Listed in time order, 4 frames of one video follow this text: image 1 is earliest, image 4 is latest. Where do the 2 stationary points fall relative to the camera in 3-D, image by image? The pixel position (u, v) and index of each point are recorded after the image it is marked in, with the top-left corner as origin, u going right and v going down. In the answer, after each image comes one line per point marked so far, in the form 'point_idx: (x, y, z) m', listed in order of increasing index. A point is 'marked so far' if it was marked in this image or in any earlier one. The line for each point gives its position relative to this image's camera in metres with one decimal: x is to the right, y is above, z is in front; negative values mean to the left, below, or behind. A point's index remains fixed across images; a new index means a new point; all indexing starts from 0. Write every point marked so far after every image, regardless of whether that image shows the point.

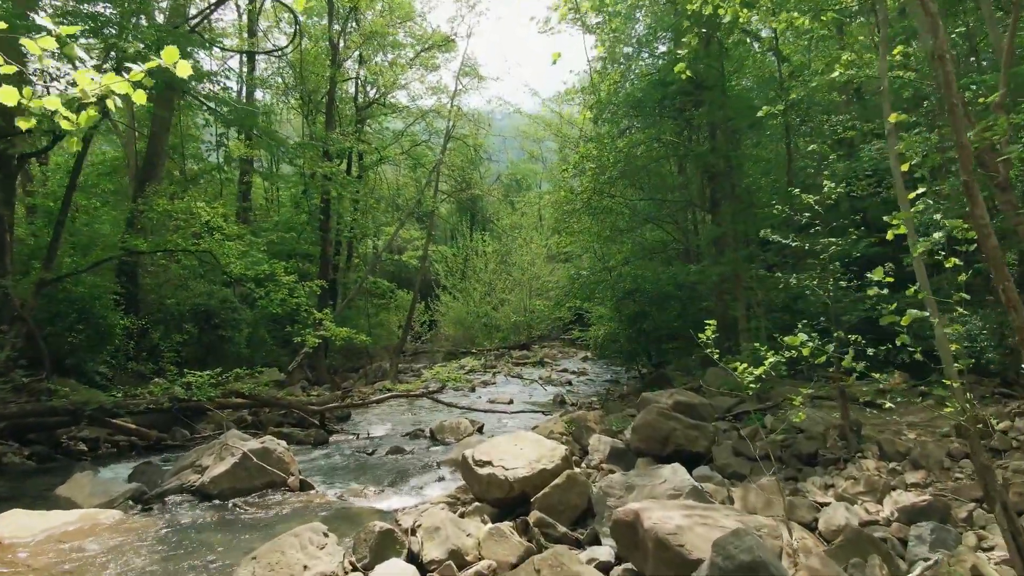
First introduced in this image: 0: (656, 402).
0: (+2.0, -1.6, +8.0) m
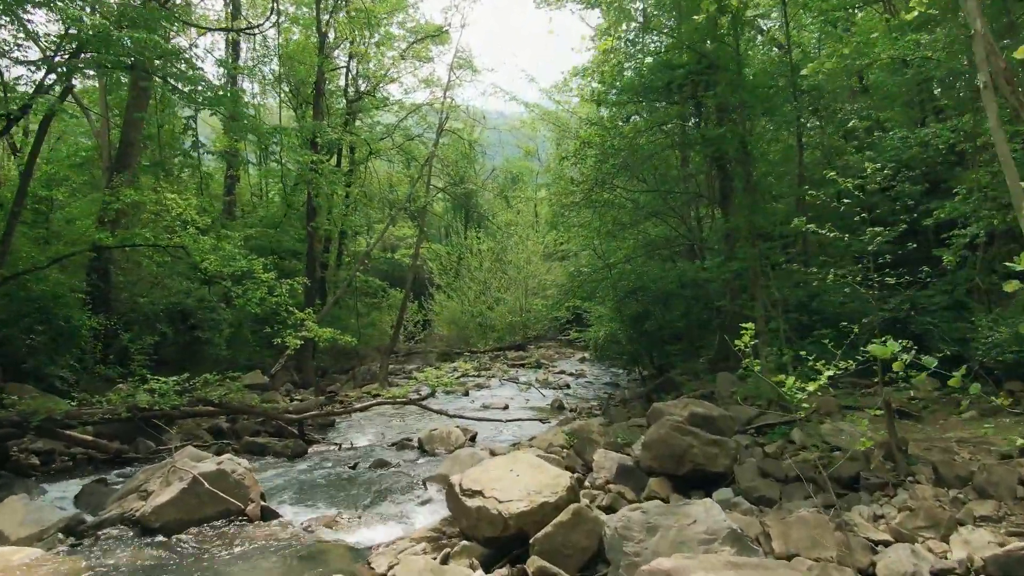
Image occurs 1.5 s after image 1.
0: (+1.9, -1.5, +7.2) m
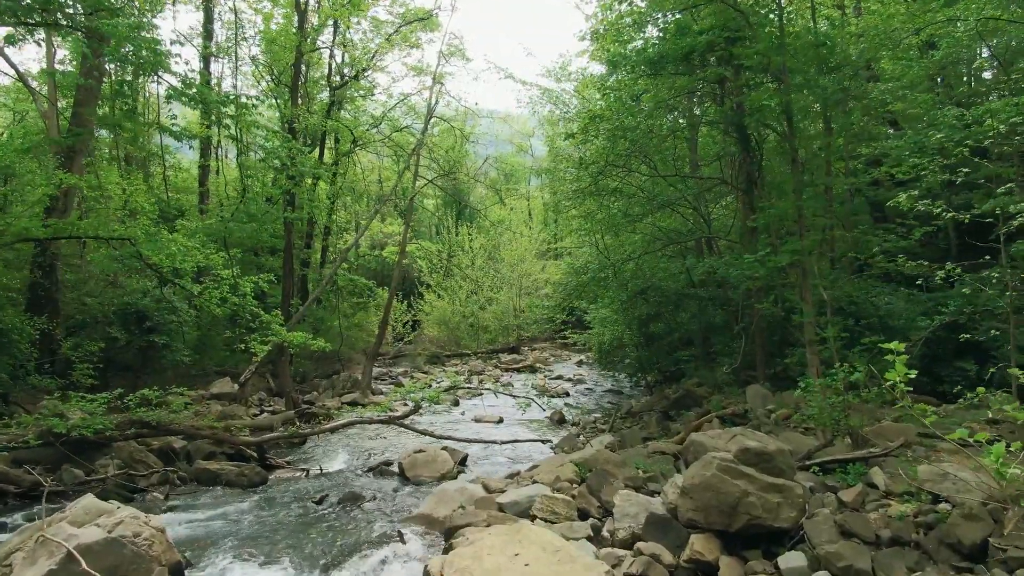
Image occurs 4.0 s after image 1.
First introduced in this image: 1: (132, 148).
0: (+1.9, -1.5, +5.7) m
1: (-9.4, +3.5, +14.4) m
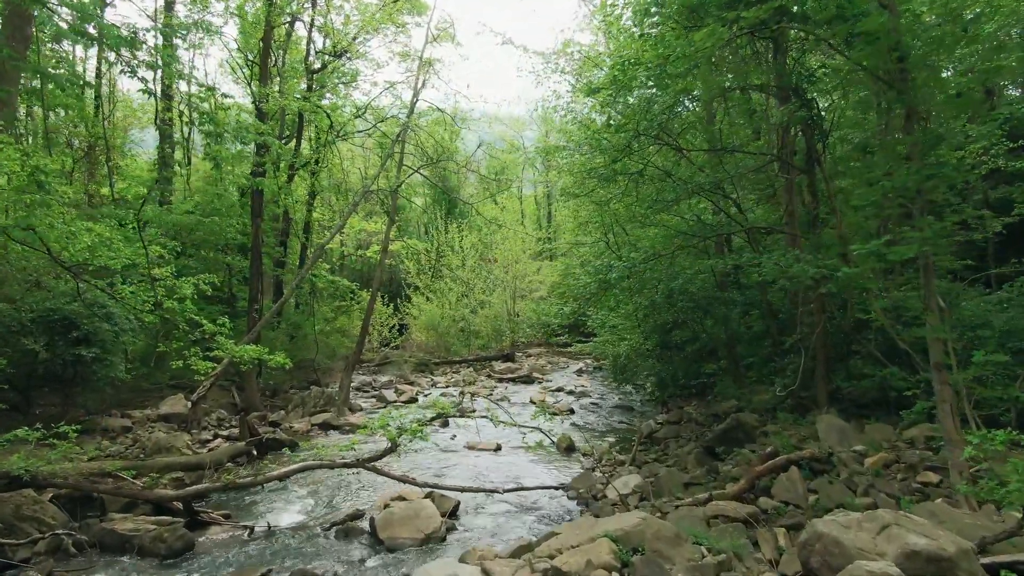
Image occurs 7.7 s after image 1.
0: (+2.0, -1.6, +3.7) m
1: (-9.5, +3.4, +12.2) m
